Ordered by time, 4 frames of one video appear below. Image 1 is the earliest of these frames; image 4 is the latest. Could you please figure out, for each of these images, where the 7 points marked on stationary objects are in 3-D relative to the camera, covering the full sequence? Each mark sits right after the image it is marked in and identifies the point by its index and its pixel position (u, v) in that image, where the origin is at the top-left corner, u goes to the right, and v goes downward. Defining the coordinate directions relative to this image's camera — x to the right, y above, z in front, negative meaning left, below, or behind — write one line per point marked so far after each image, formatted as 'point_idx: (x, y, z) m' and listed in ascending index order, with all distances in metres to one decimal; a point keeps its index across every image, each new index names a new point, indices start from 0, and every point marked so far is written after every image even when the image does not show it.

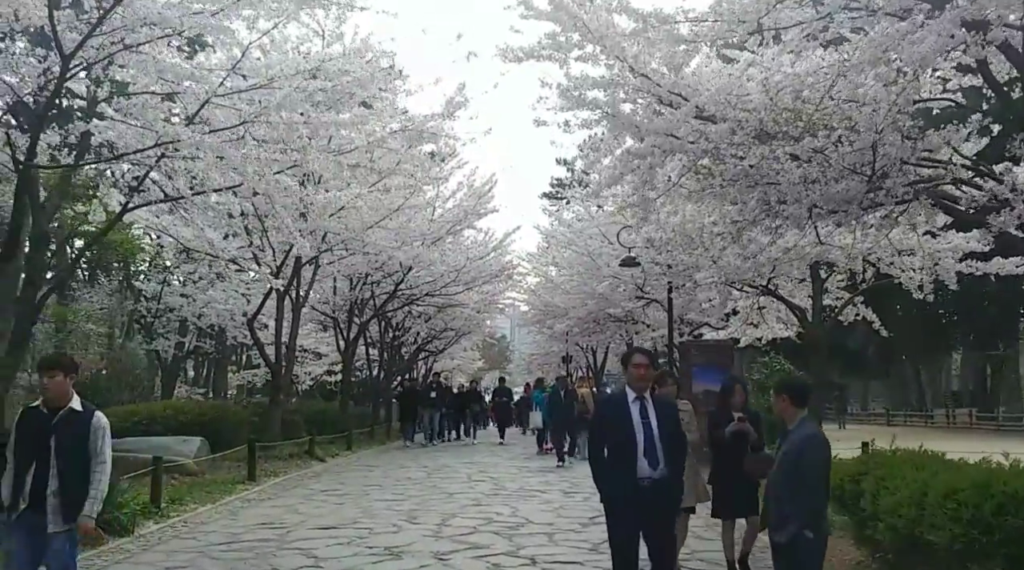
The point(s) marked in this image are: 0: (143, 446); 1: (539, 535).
0: (-6.0, -2.6, +16.3) m
1: (+0.3, -2.6, +10.3) m
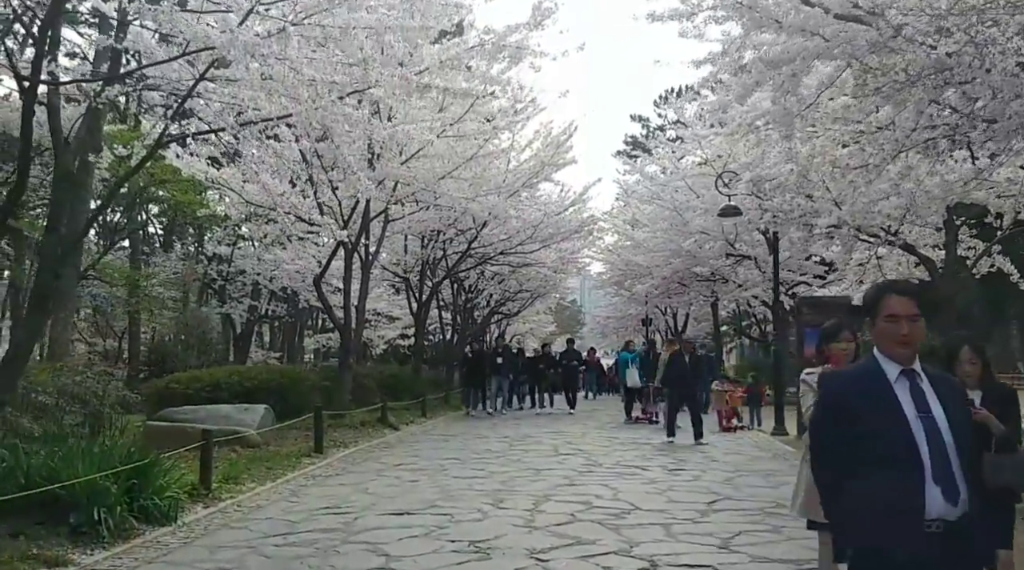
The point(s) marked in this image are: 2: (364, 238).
0: (-4.7, -2.0, +15.0) m
1: (+1.2, -2.1, +8.6) m
2: (-2.8, +0.9, +18.9) m
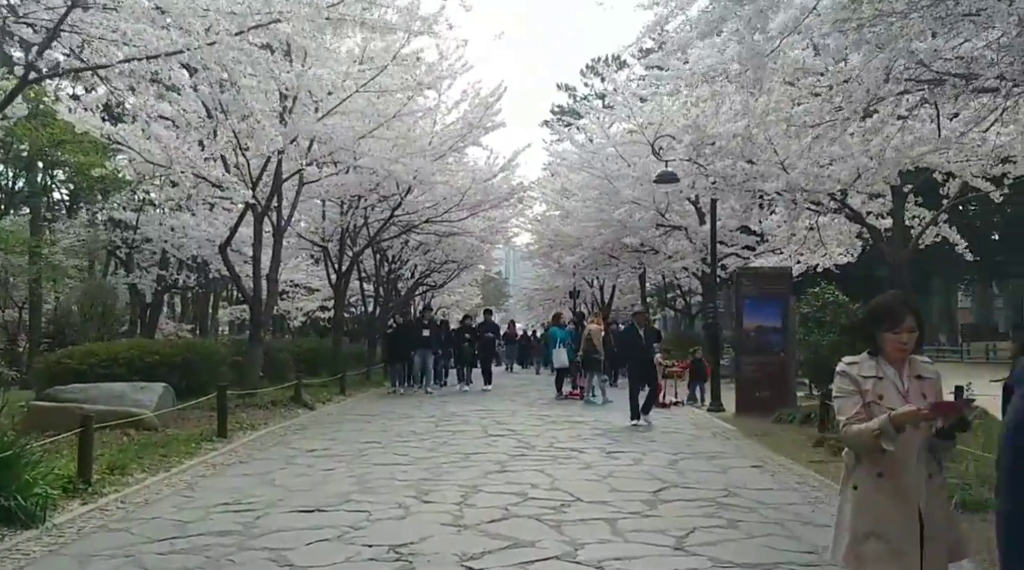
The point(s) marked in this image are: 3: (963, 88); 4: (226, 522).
0: (-5.7, -1.5, +13.5) m
1: (+0.6, -1.8, +7.6) m
2: (-4.1, +1.5, +17.5) m
3: (+3.9, +1.7, +8.5) m
4: (-2.3, -1.9, +7.8) m
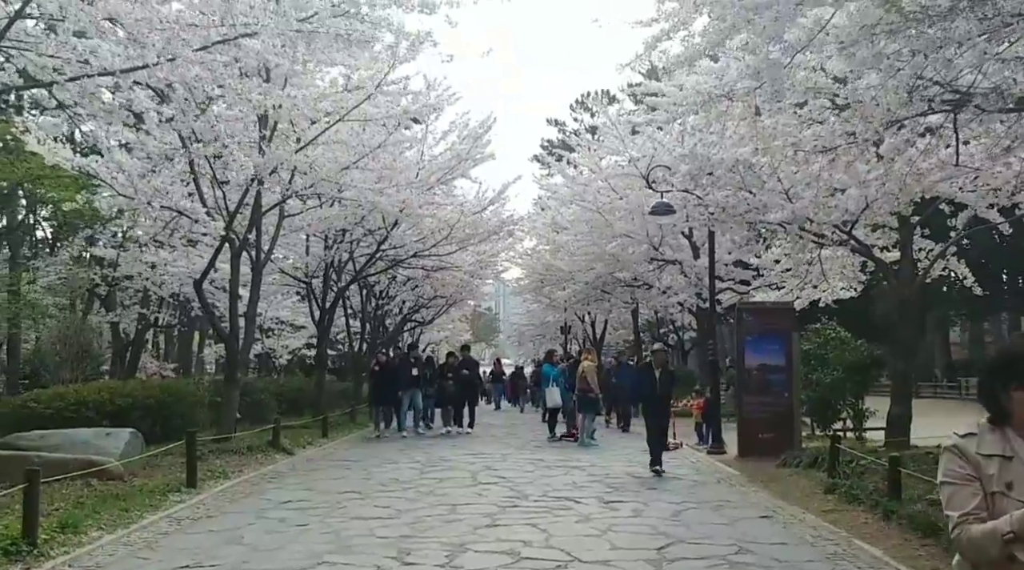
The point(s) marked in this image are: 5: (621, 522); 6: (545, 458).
0: (-5.8, -2.0, +12.6) m
1: (+0.6, -2.1, +6.8) m
2: (-4.3, +0.8, +16.7) m
3: (+3.8, +1.4, +7.8) m
4: (-2.3, -2.1, +7.0) m
5: (+1.0, -2.3, +9.5) m
6: (+0.5, -2.7, +15.4) m
